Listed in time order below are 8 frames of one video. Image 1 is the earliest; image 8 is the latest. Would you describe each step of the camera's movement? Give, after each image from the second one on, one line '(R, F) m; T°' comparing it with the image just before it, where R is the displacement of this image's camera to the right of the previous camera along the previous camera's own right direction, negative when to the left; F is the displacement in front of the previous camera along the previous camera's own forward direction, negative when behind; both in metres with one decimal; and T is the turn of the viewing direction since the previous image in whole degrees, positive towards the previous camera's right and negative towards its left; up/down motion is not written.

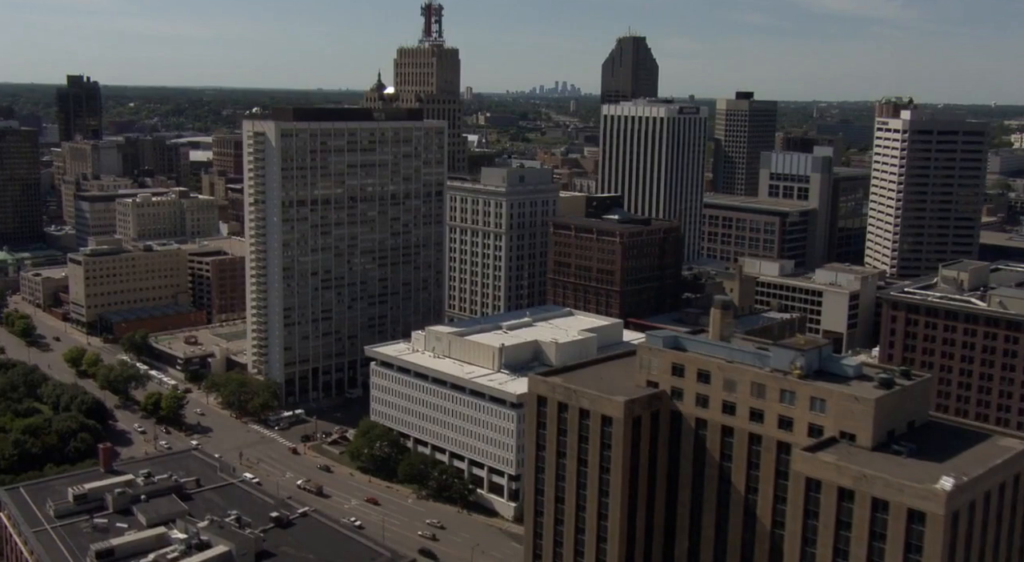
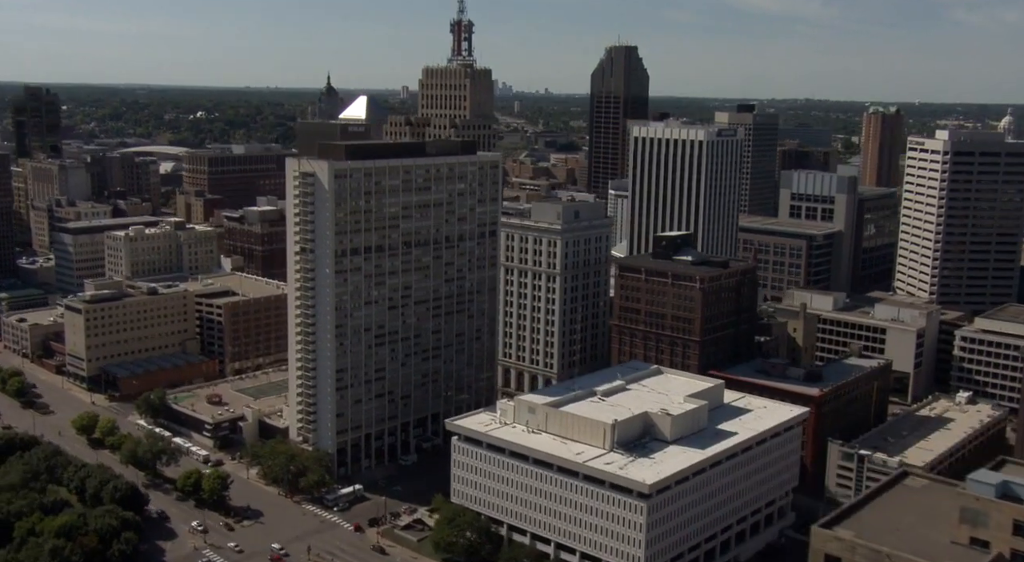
(-18.6, +15.9) m; +4°
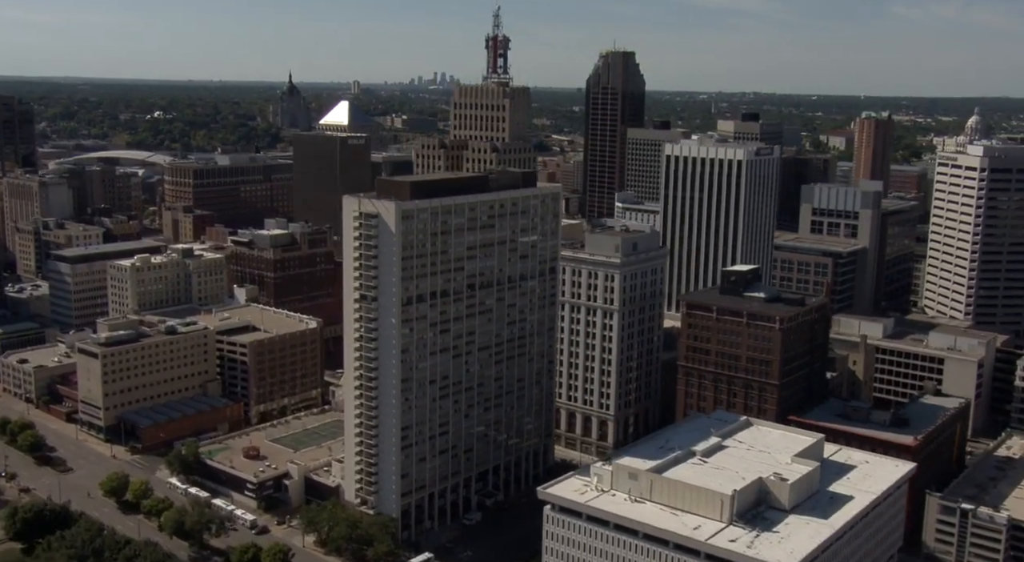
(-15.1, +10.8) m; +3°
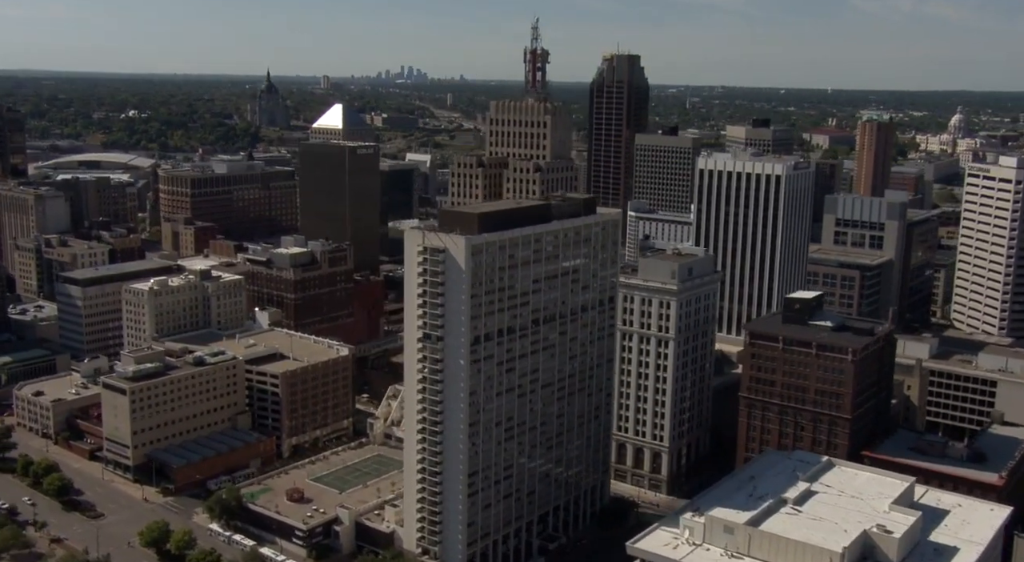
(-11.3, +7.1) m; +2°
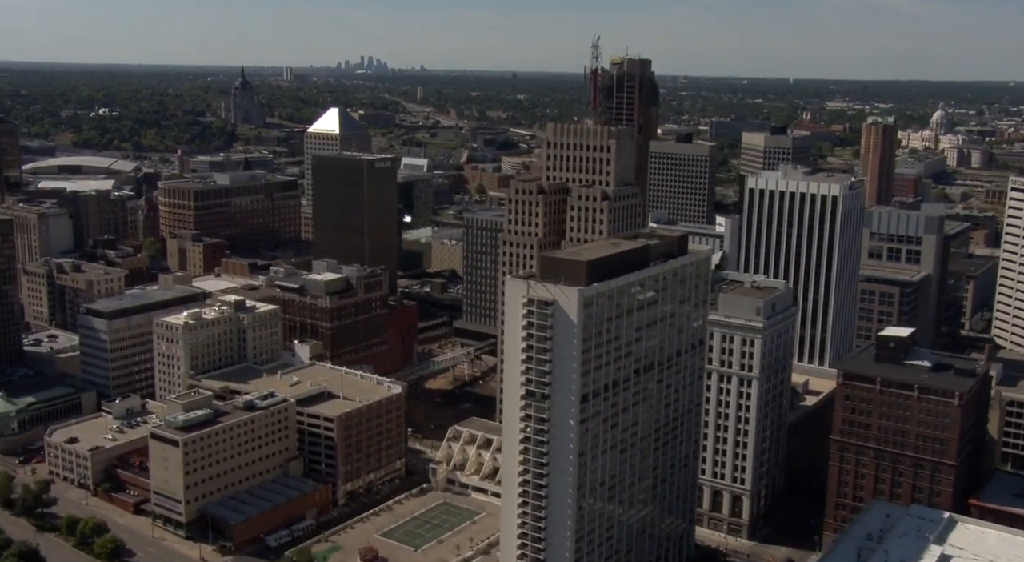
(-14.7, +8.4) m; +2°
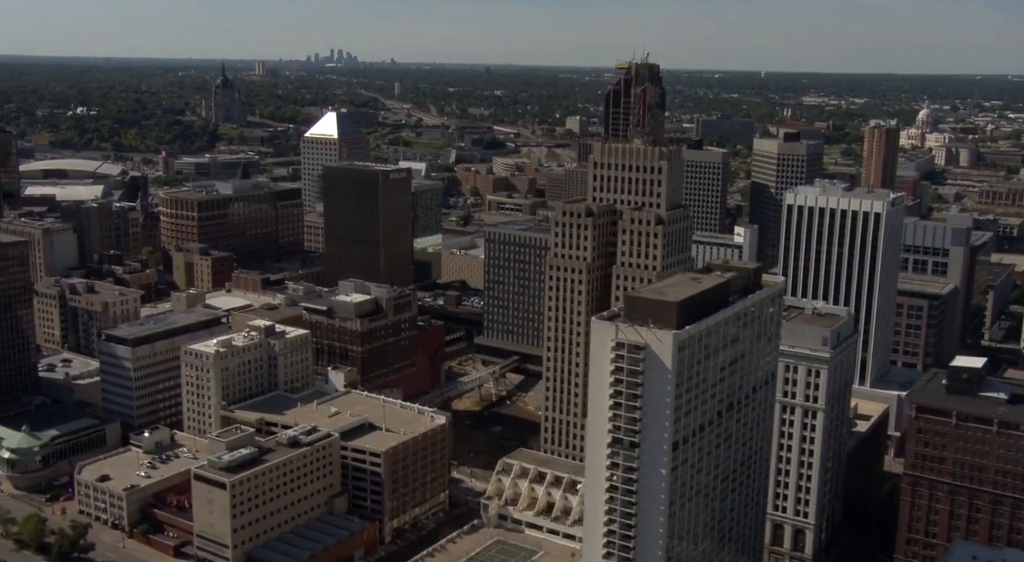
(-10.8, +5.6) m; +2°
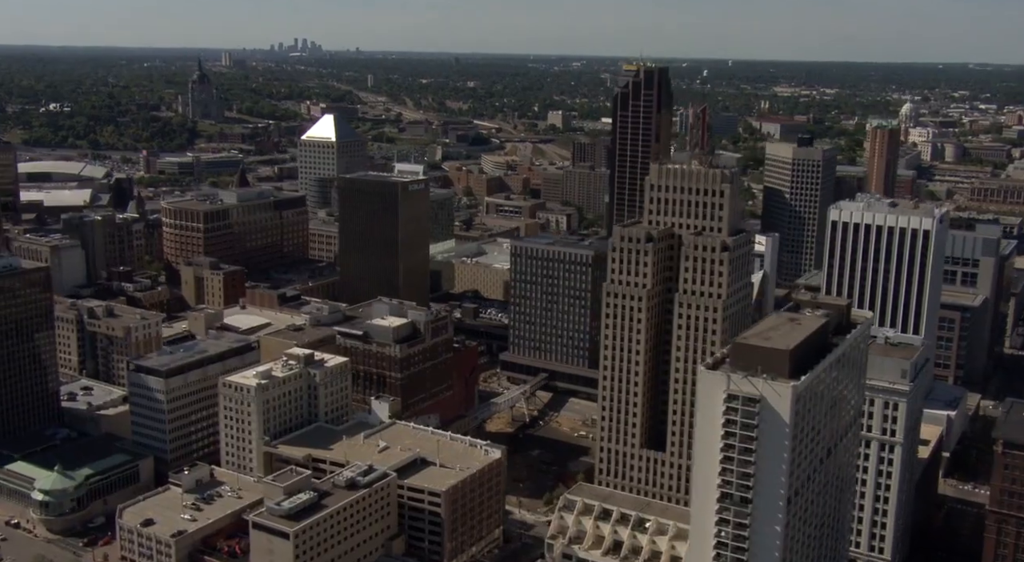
(-12.2, +5.8) m; +2°
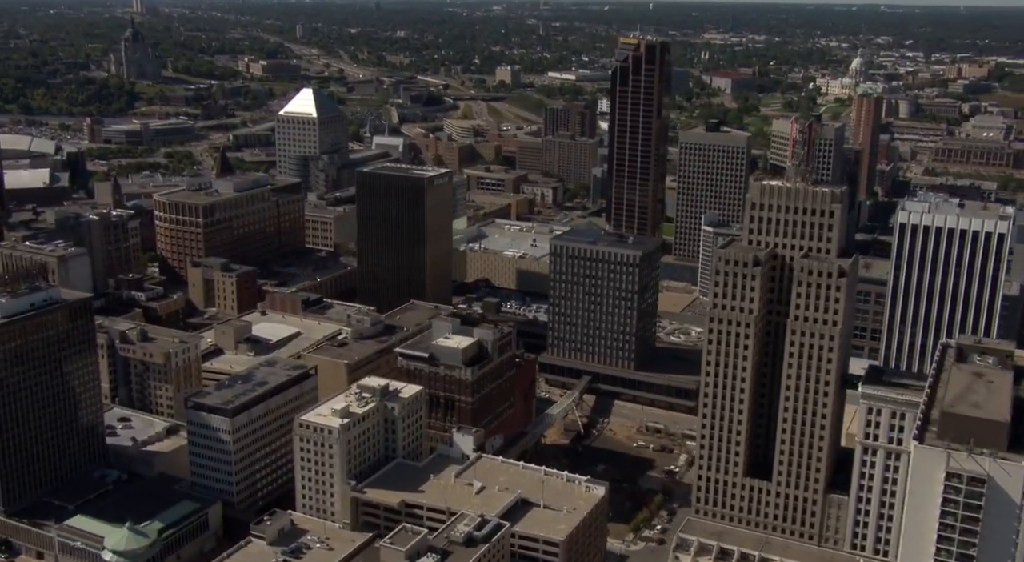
(-23.2, +10.0) m; +4°
